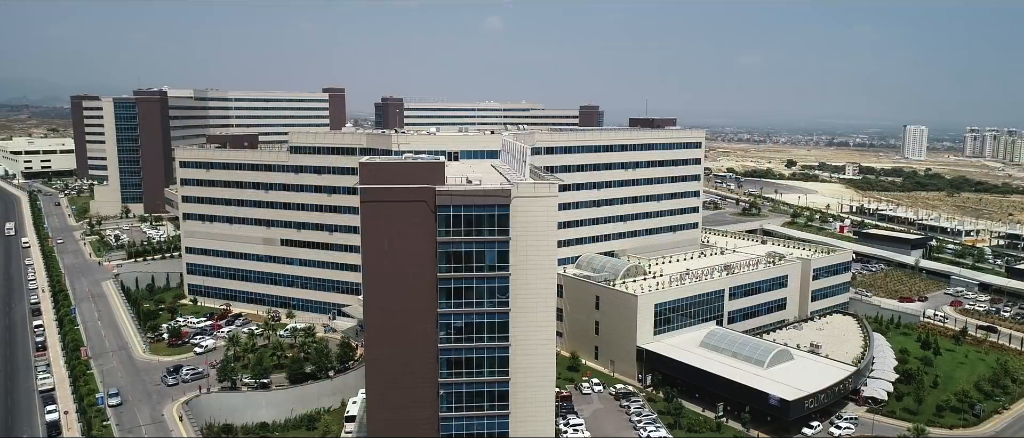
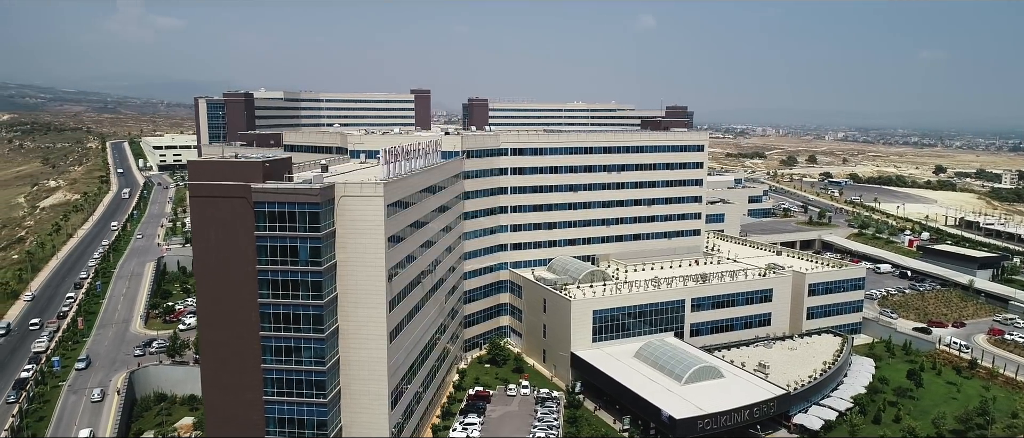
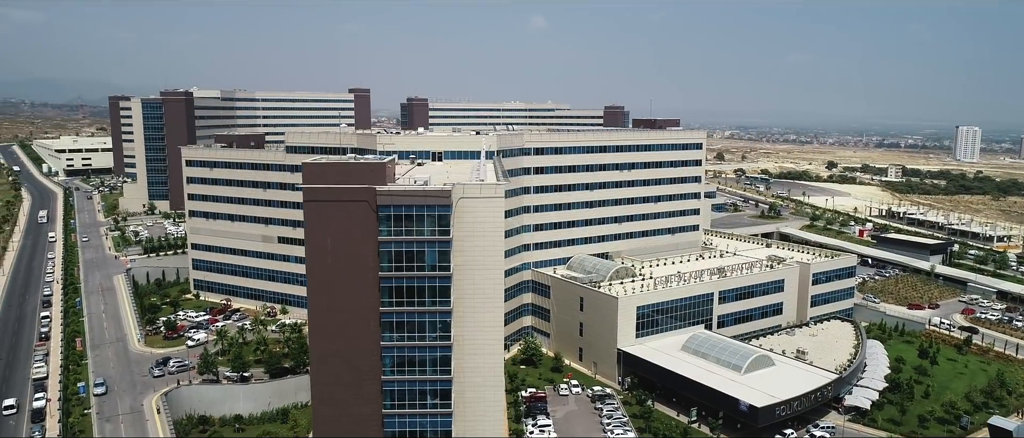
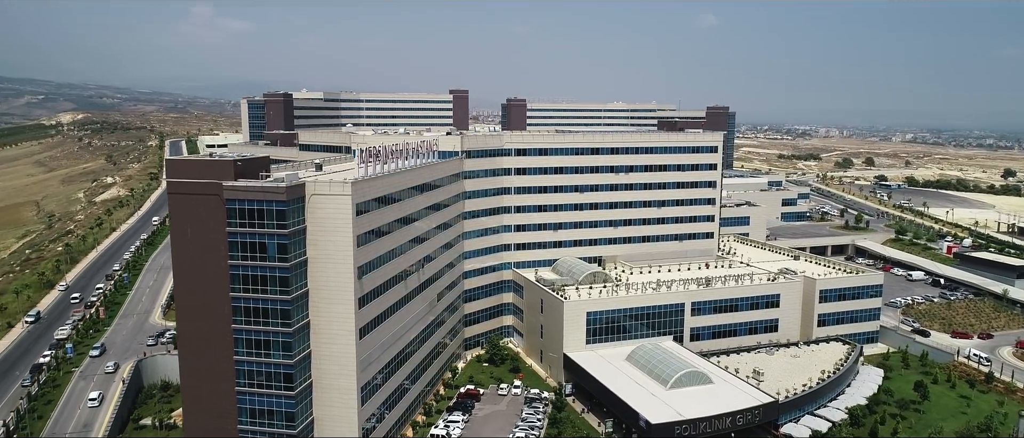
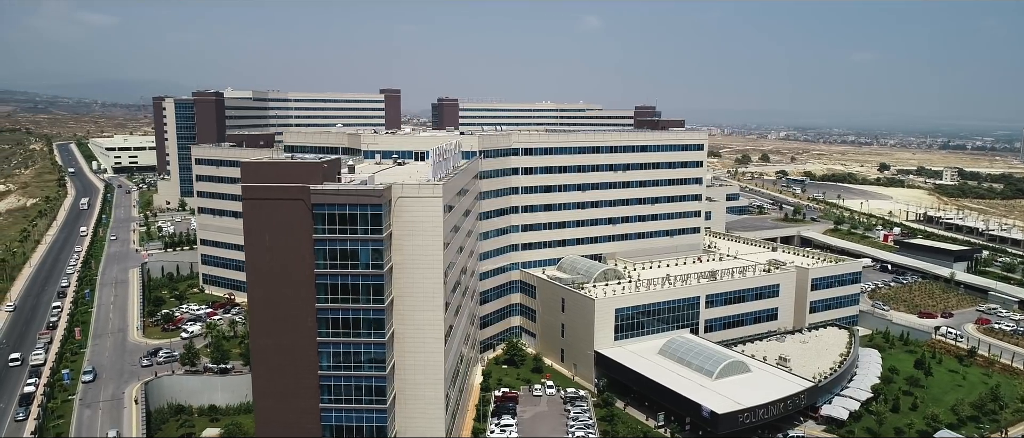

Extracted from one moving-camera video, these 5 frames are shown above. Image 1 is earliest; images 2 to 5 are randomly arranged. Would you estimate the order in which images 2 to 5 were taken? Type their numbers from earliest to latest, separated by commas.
3, 5, 2, 4
